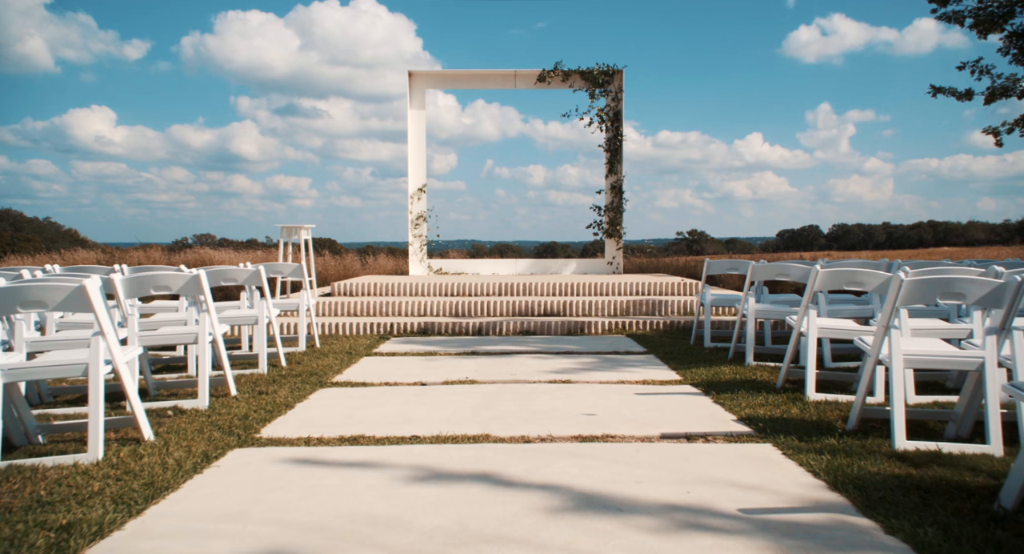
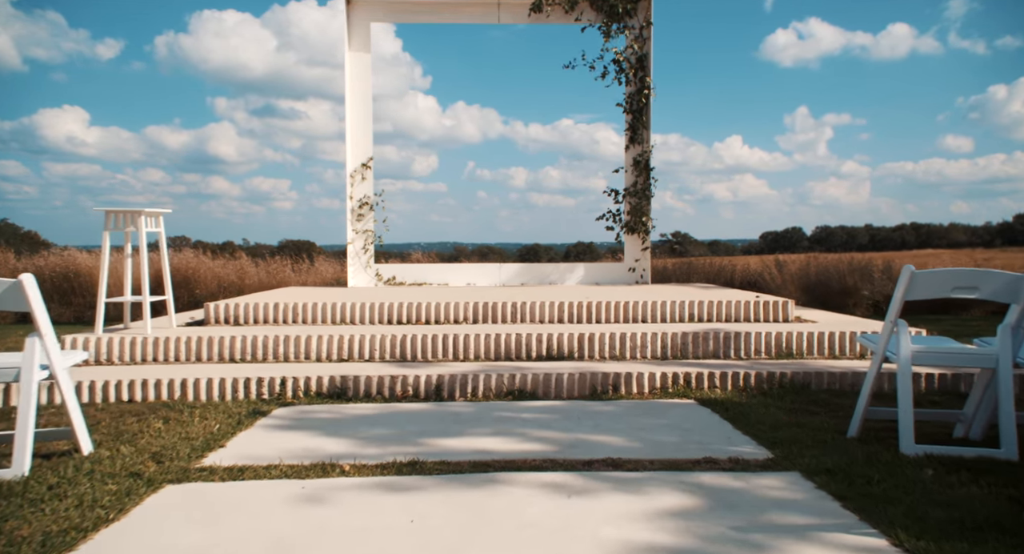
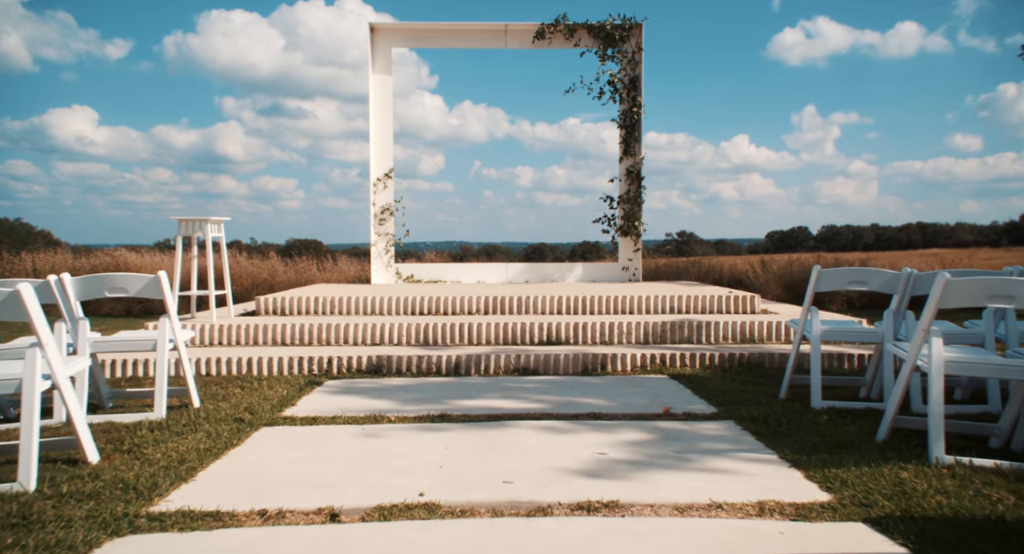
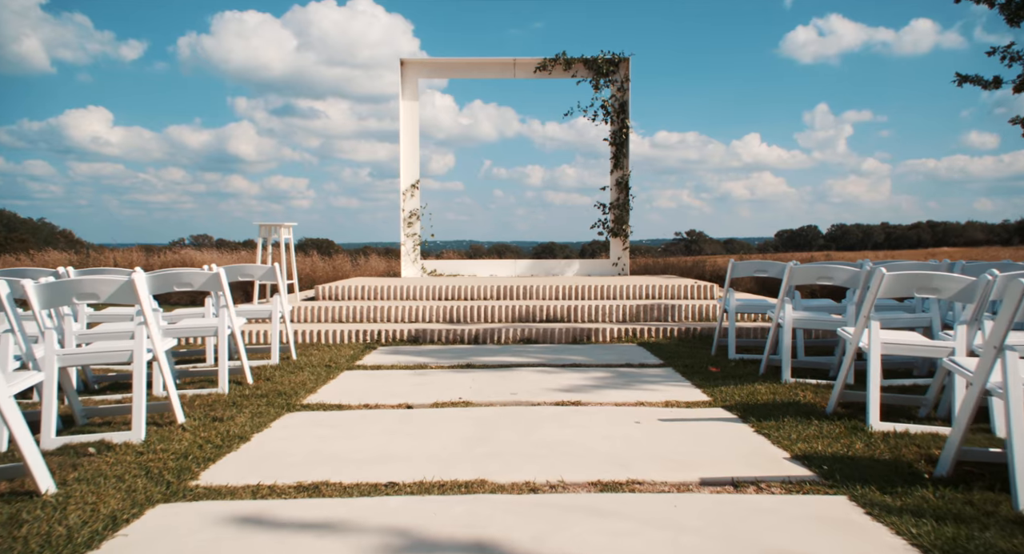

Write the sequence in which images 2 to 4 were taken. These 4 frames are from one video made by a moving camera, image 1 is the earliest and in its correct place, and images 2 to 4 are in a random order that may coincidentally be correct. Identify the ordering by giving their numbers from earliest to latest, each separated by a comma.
4, 3, 2
